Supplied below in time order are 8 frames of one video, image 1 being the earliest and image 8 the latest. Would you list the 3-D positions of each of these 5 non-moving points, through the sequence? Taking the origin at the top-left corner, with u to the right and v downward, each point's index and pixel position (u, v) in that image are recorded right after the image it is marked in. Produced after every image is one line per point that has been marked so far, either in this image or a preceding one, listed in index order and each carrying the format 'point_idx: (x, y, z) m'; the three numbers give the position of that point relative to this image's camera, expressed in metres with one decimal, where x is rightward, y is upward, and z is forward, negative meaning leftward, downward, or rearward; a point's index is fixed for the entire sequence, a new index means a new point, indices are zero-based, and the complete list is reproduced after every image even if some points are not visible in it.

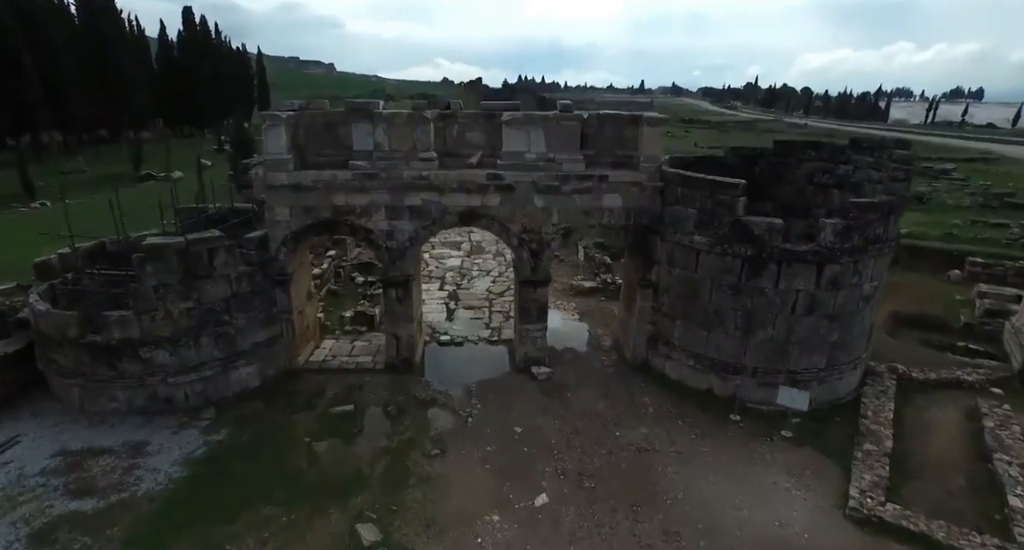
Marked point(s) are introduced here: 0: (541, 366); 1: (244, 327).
0: (+0.5, -1.6, +8.9) m
1: (-4.1, -0.8, +8.0) m
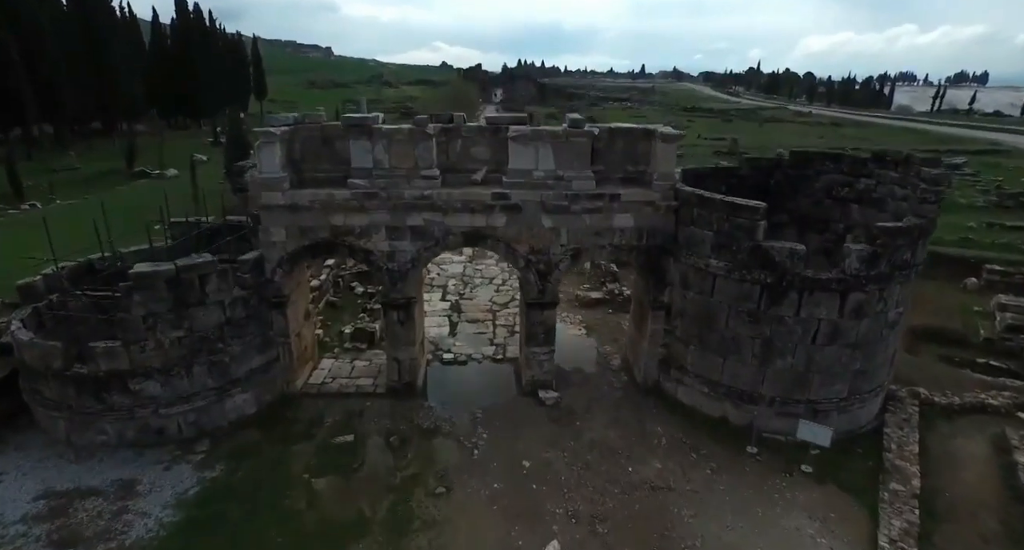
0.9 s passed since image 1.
0: (+0.6, -1.9, +8.6) m
1: (-4.0, -1.2, +7.7) m
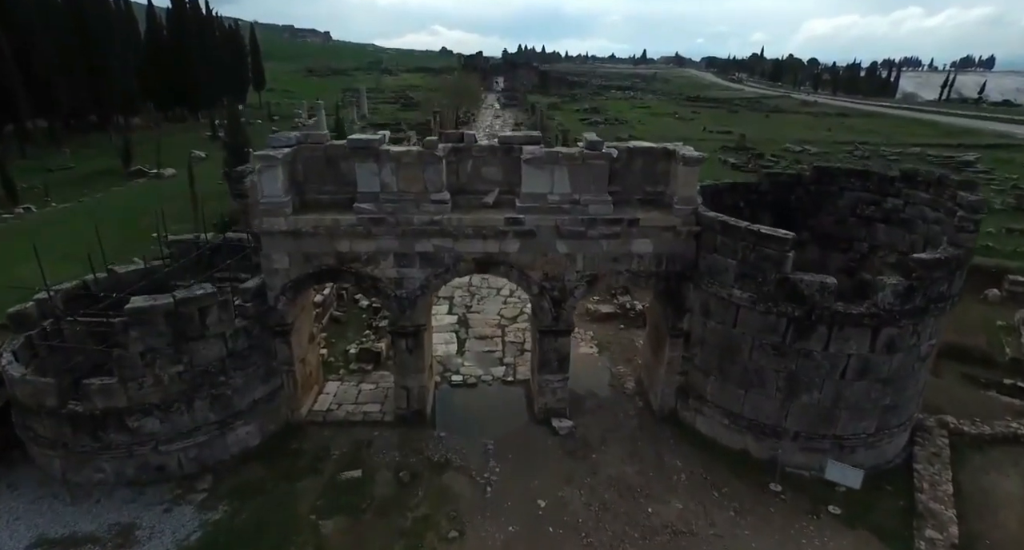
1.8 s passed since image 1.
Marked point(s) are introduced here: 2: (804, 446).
0: (+0.8, -2.3, +8.3) m
1: (-3.8, -1.6, +7.4) m
2: (+4.0, -2.3, +7.1) m
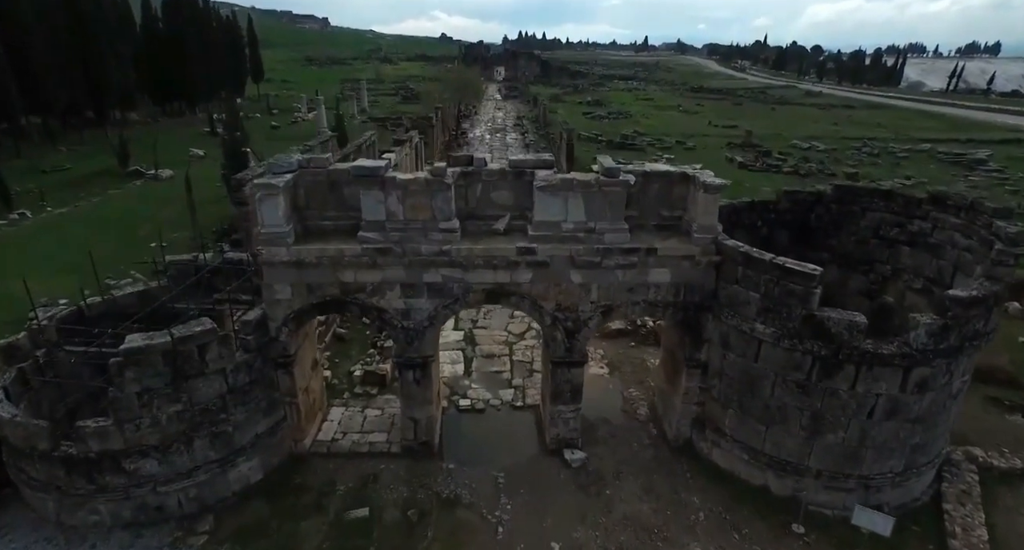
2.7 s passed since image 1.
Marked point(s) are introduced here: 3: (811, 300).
0: (+1.0, -2.7, +8.0) m
1: (-3.7, -2.0, +7.1) m
2: (+4.2, -2.8, +6.9) m
3: (+3.6, -0.3, +6.3) m
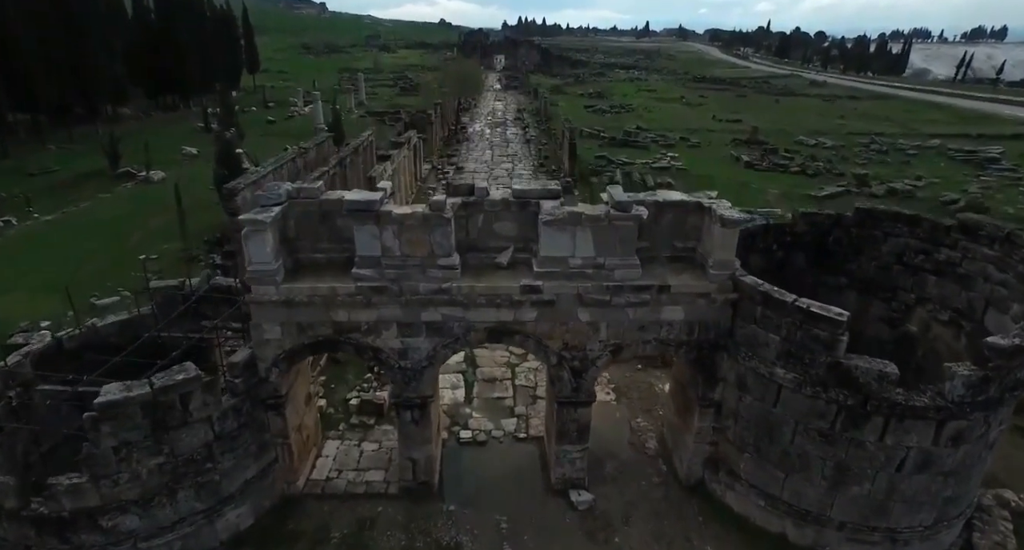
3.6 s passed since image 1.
0: (+1.0, -3.2, +7.7) m
1: (-3.6, -2.5, +6.7) m
2: (+4.2, -3.3, +6.5) m
3: (+3.7, -0.8, +5.9) m
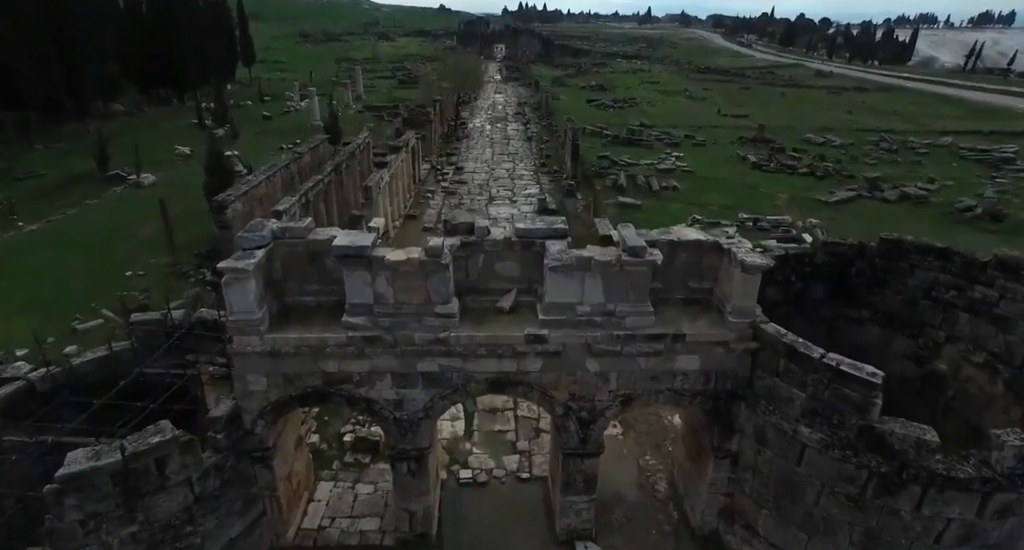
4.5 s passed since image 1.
0: (+1.0, -3.7, +7.3) m
1: (-3.6, -3.1, +6.3) m
2: (+4.3, -3.8, +6.1) m
3: (+3.7, -1.4, +5.4) m
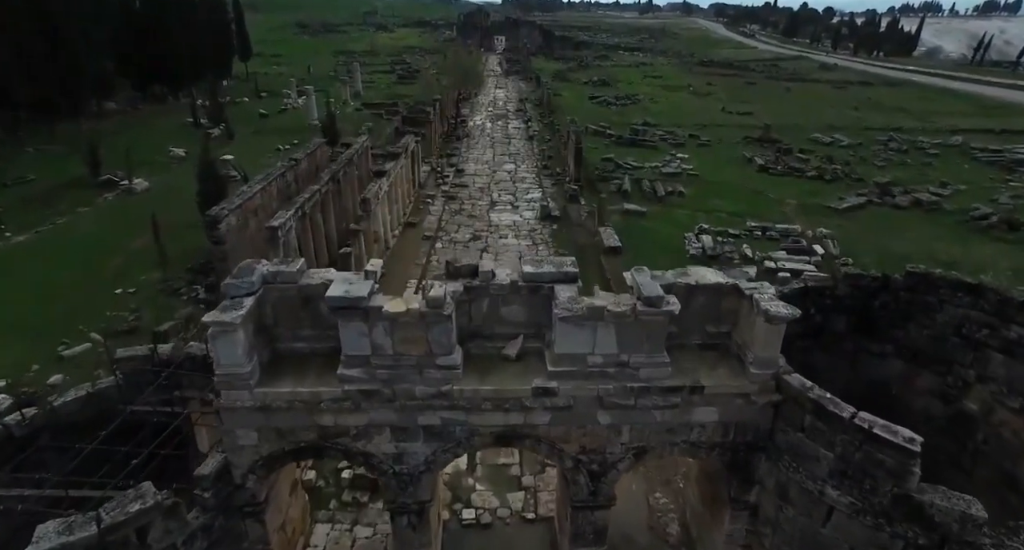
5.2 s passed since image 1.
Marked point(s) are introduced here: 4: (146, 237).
0: (+1.1, -4.2, +6.9) m
1: (-3.5, -3.6, +5.9) m
2: (+4.3, -4.4, +5.8) m
3: (+3.8, -1.9, +5.0) m
4: (-11.0, +1.2, +15.7) m
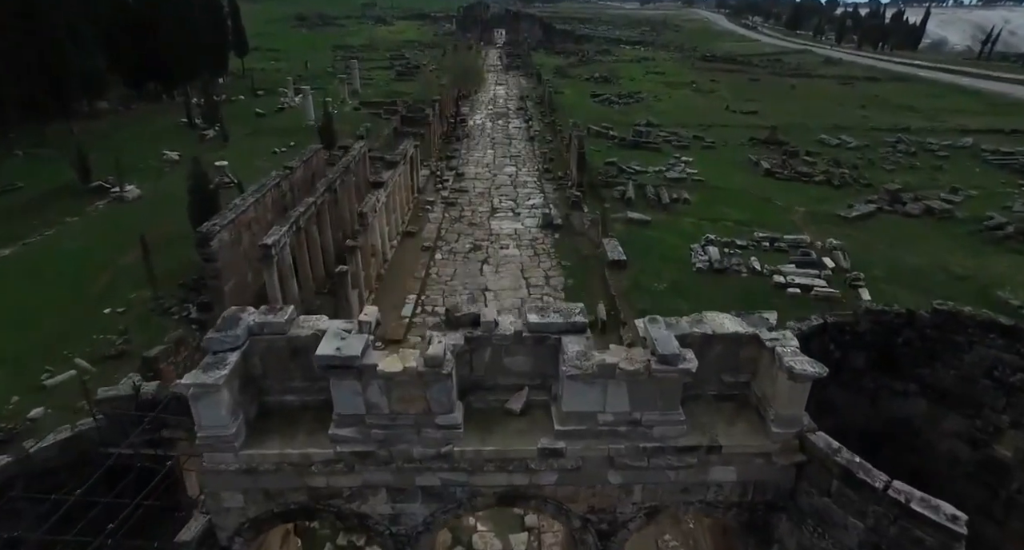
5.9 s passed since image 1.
0: (+1.2, -4.7, +6.6) m
1: (-3.5, -4.1, +5.6) m
2: (+4.4, -4.9, +5.4) m
3: (+3.8, -2.5, +4.7) m
4: (-10.9, +0.8, +15.3) m
